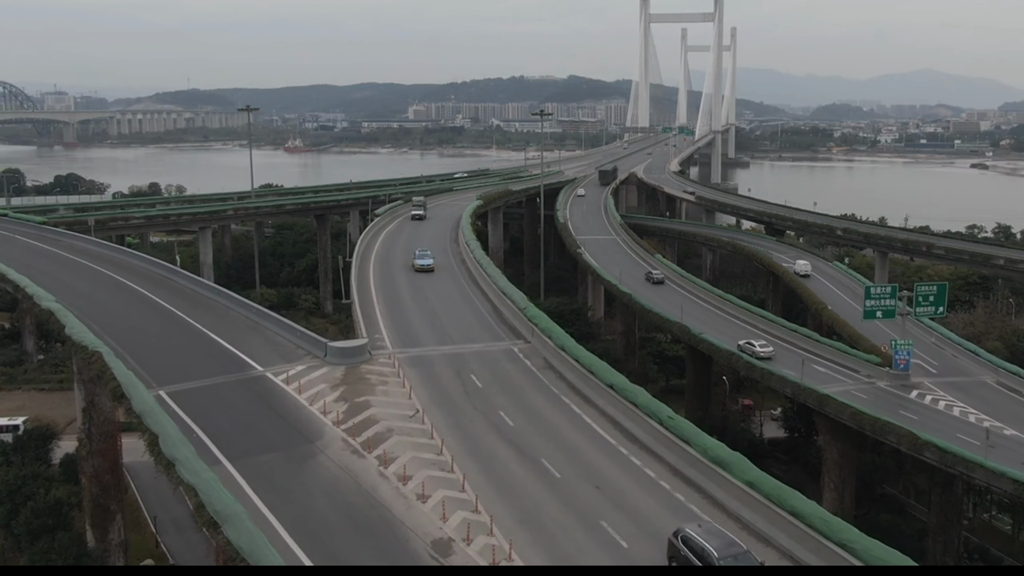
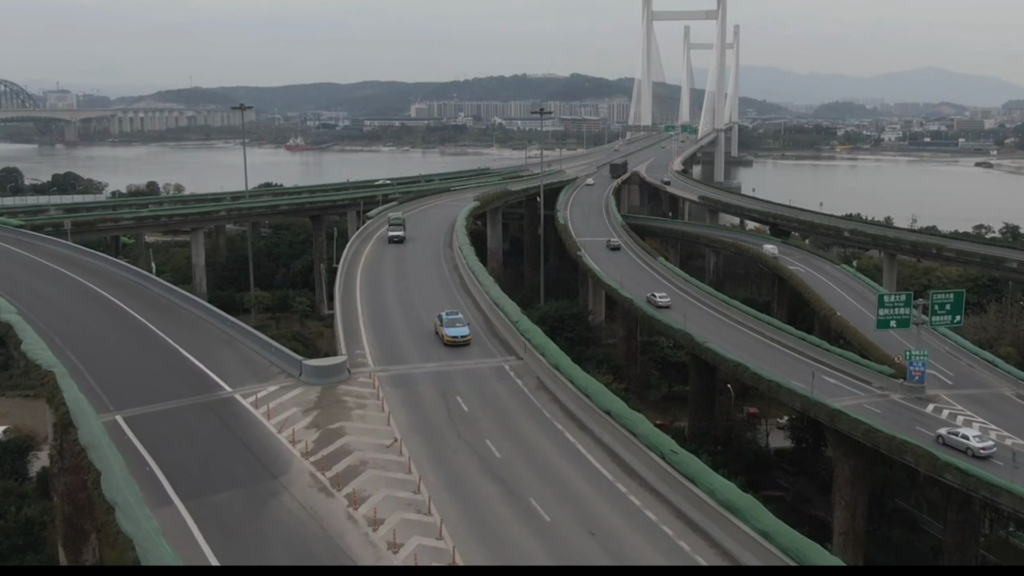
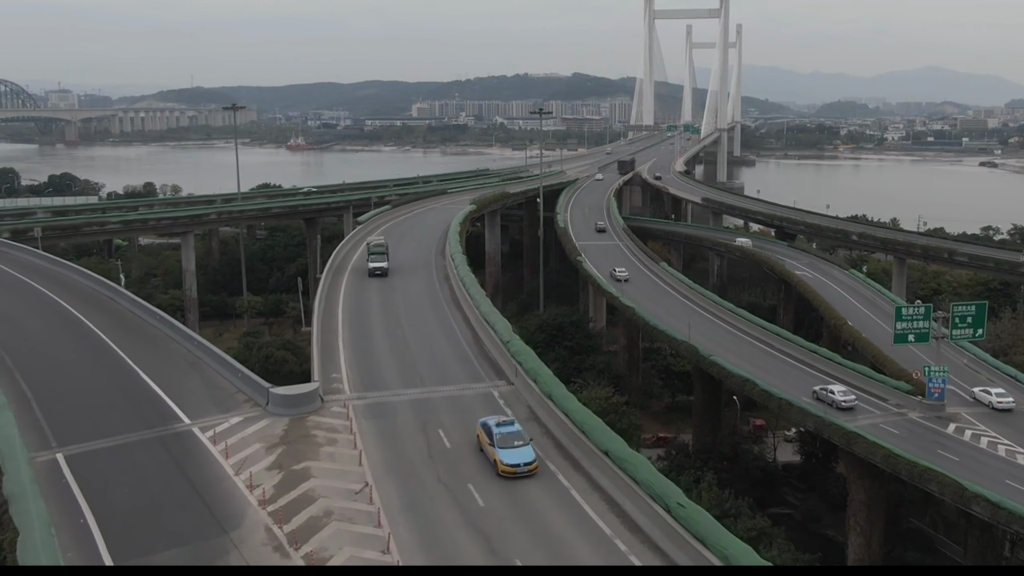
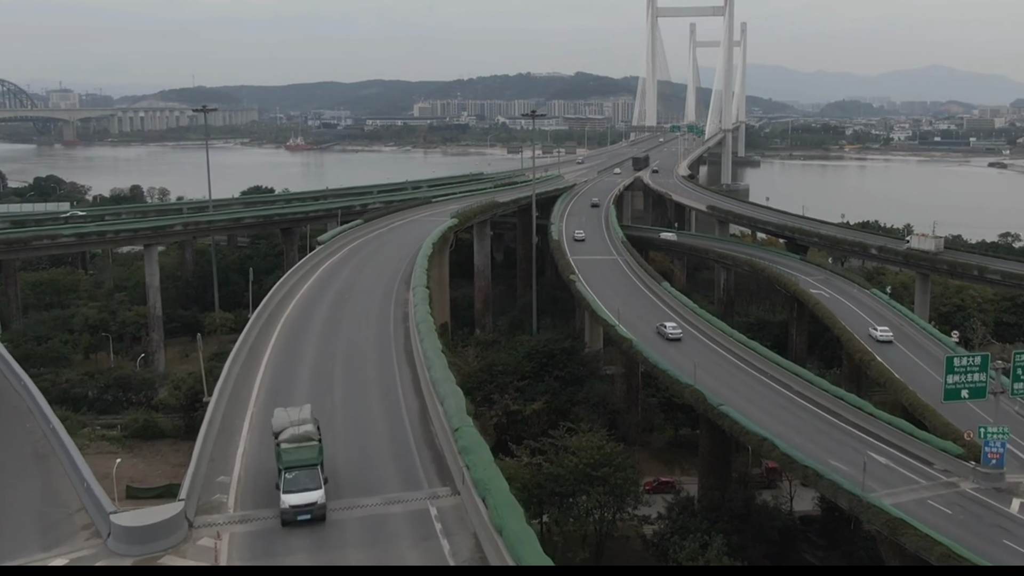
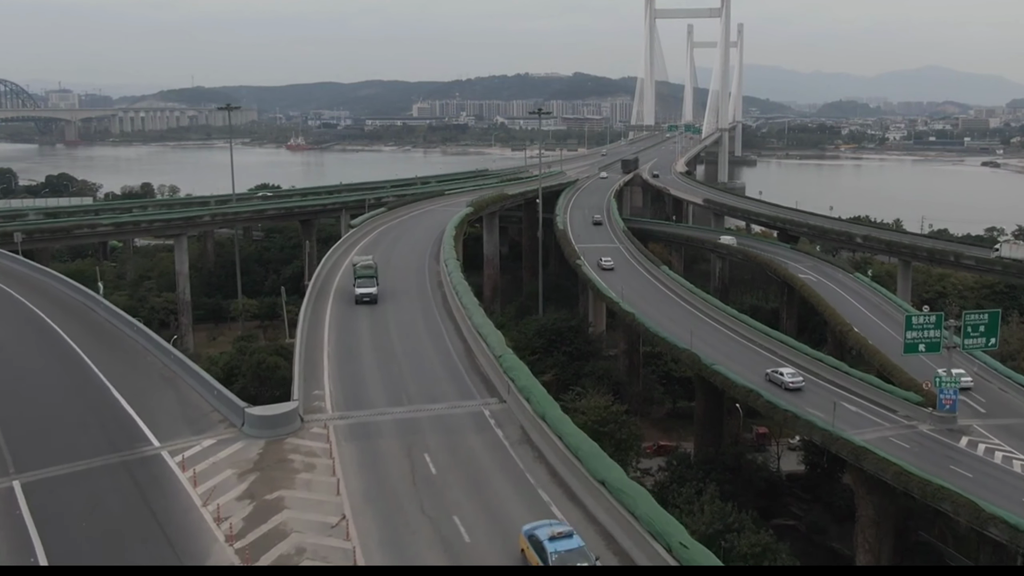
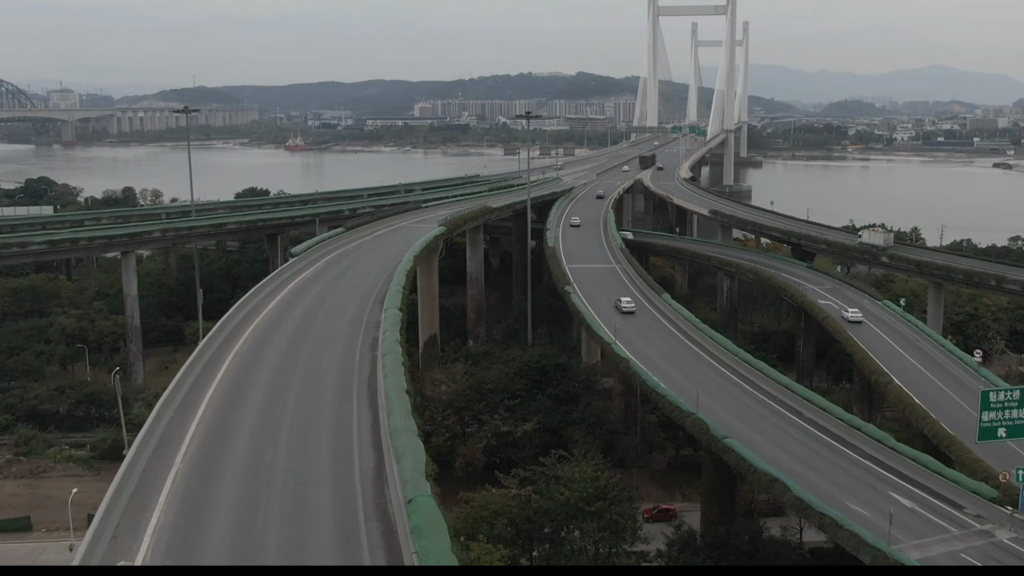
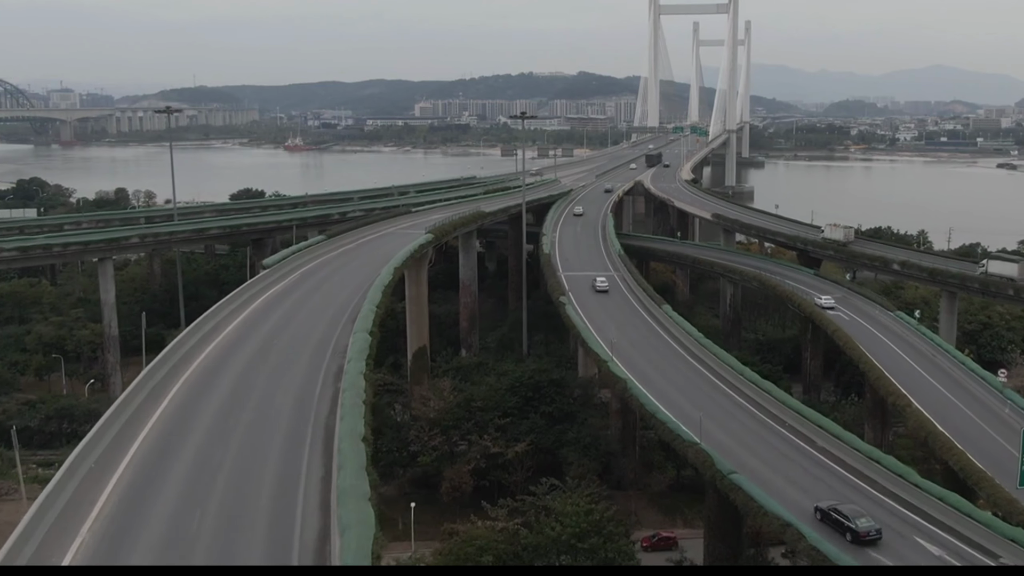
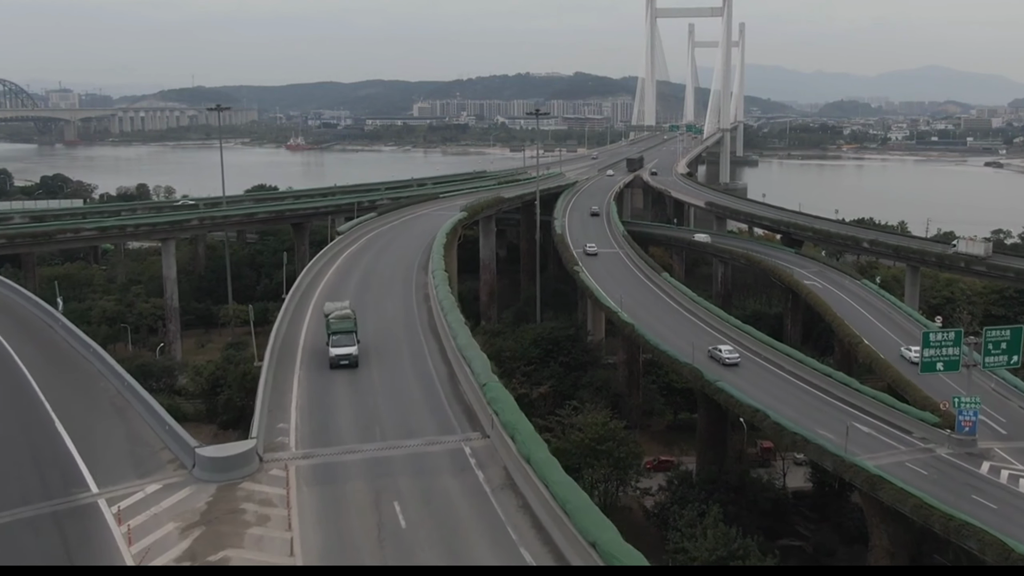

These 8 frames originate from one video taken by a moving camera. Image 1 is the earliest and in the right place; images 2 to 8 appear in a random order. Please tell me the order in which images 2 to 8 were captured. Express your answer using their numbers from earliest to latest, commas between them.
2, 3, 5, 8, 4, 6, 7
